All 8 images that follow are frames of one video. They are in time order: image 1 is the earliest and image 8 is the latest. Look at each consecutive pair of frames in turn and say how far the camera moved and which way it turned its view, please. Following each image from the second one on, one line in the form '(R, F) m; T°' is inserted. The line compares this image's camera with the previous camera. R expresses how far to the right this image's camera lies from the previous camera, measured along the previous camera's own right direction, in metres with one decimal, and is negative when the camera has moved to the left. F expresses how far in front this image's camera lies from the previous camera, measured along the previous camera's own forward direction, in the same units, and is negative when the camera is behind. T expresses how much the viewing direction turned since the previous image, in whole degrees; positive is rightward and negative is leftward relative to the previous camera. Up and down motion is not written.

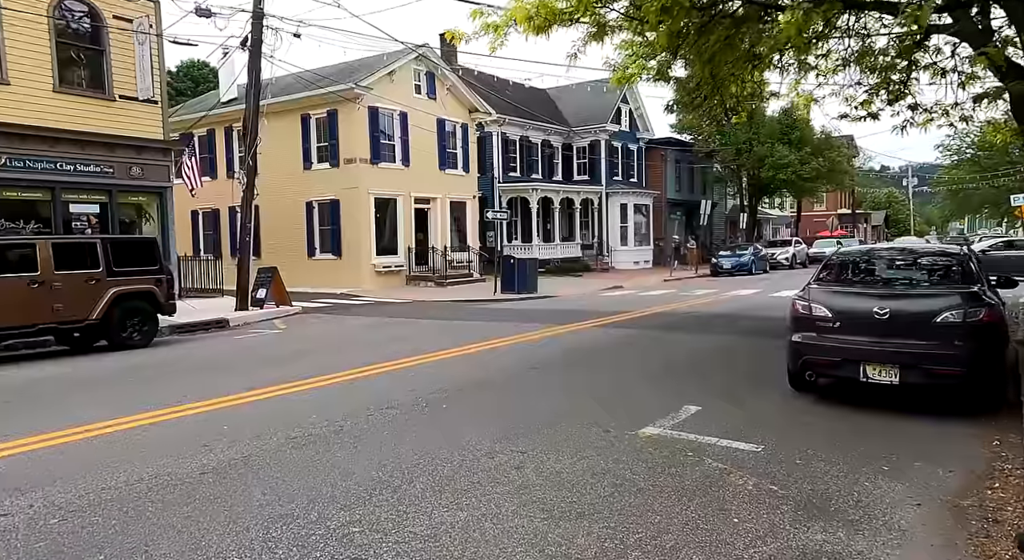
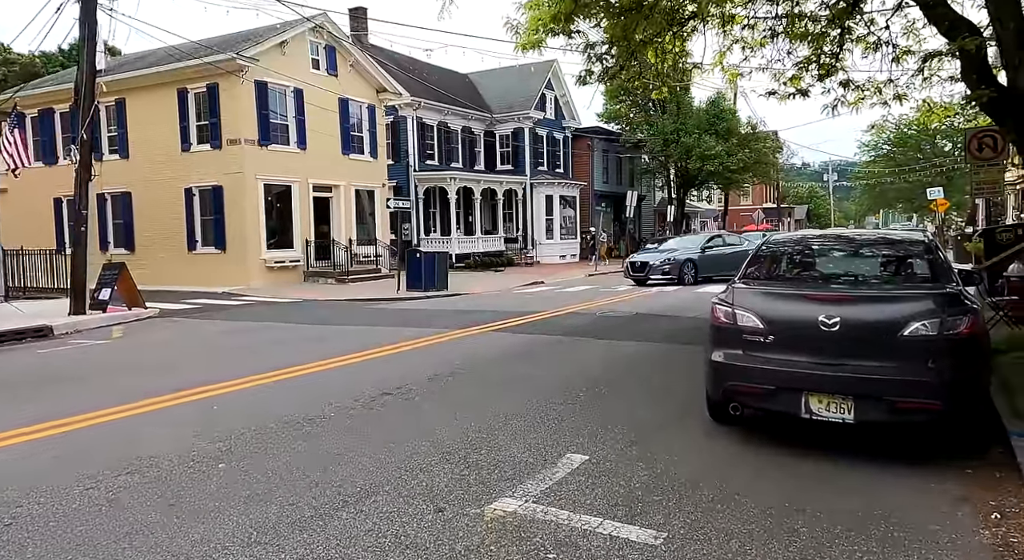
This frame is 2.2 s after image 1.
(+0.7, +1.8) m; +5°
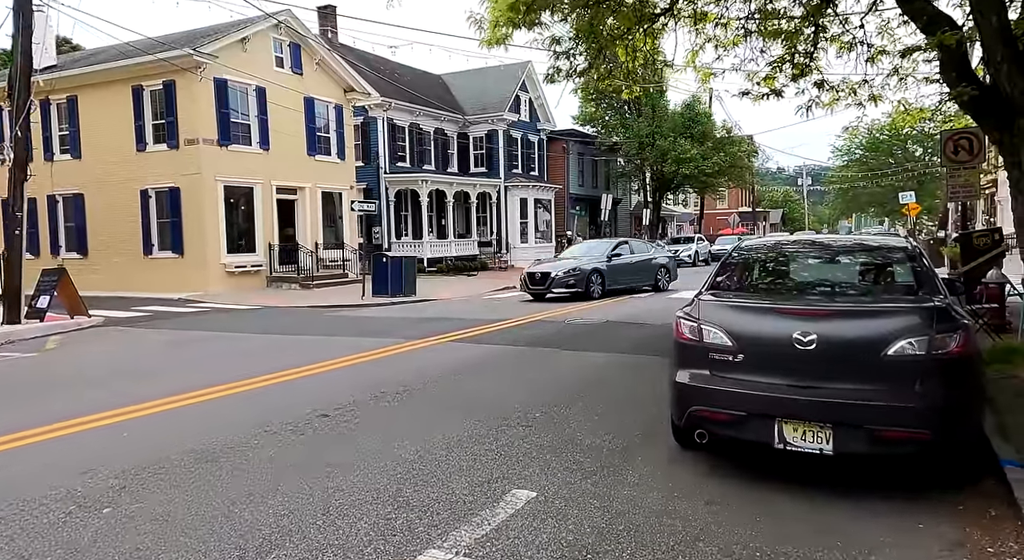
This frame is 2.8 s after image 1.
(+0.2, +0.5) m; +2°
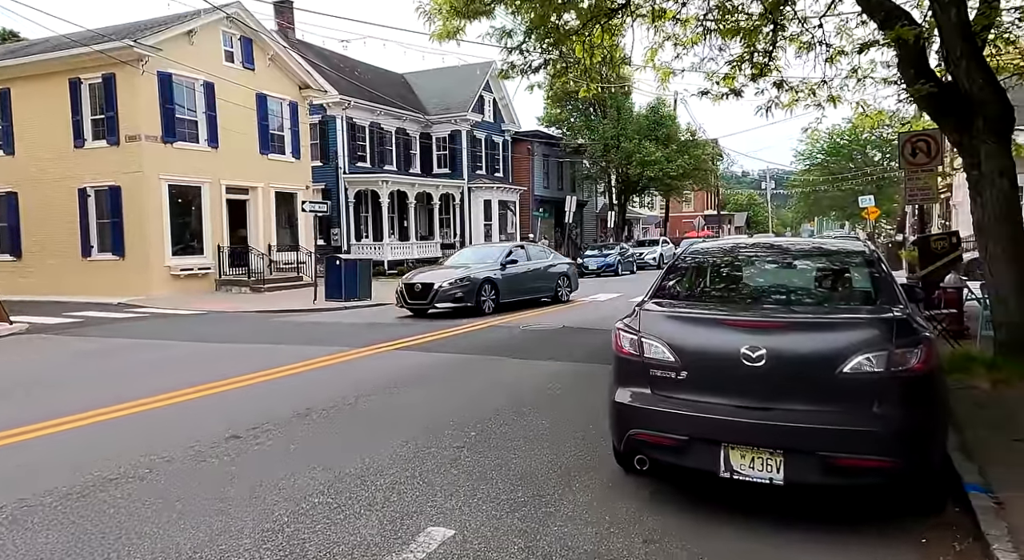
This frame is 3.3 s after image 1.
(+0.2, +0.4) m; +2°
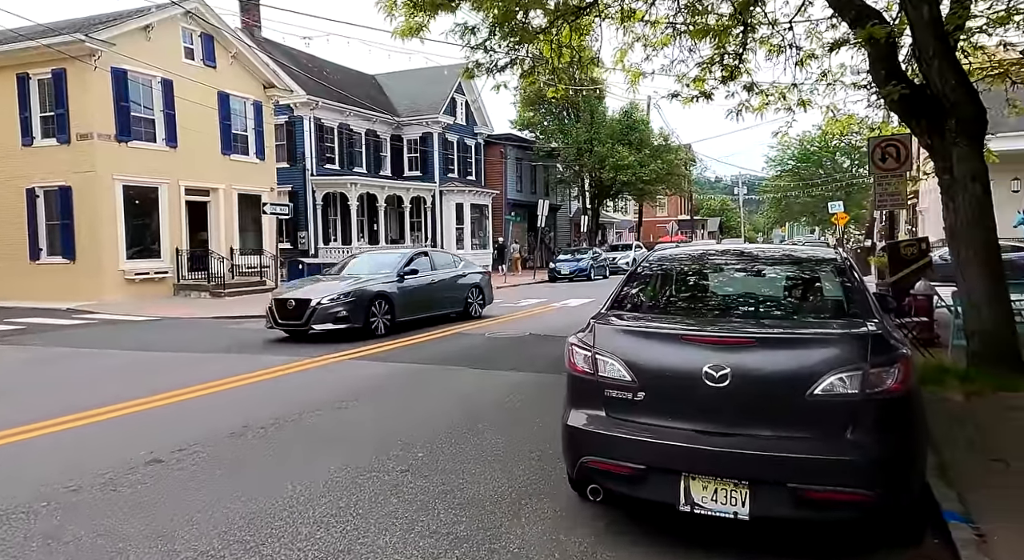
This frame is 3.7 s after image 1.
(+0.1, +0.4) m; +2°
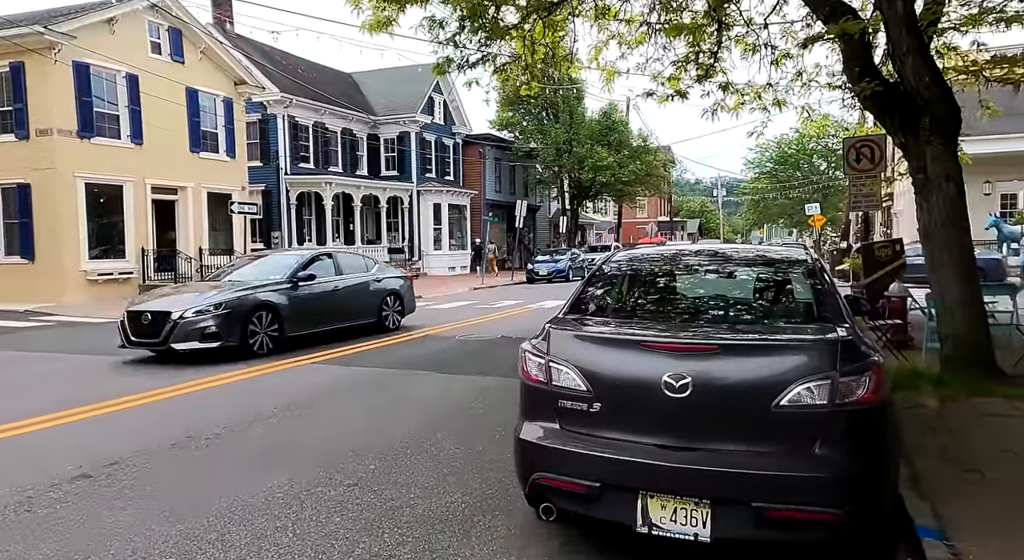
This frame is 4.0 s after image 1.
(+0.1, +0.2) m; +1°
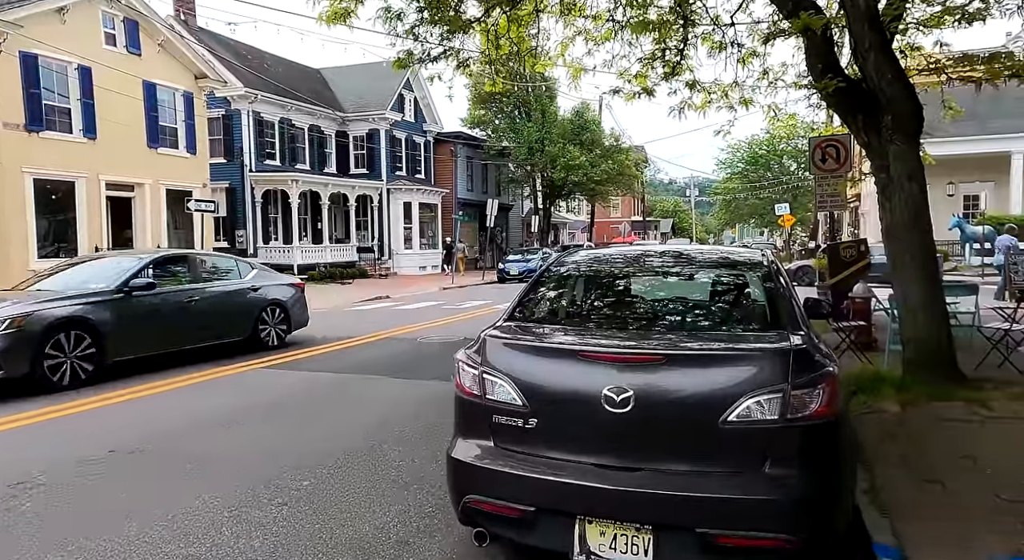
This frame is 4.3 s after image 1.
(+0.2, +0.3) m; +2°
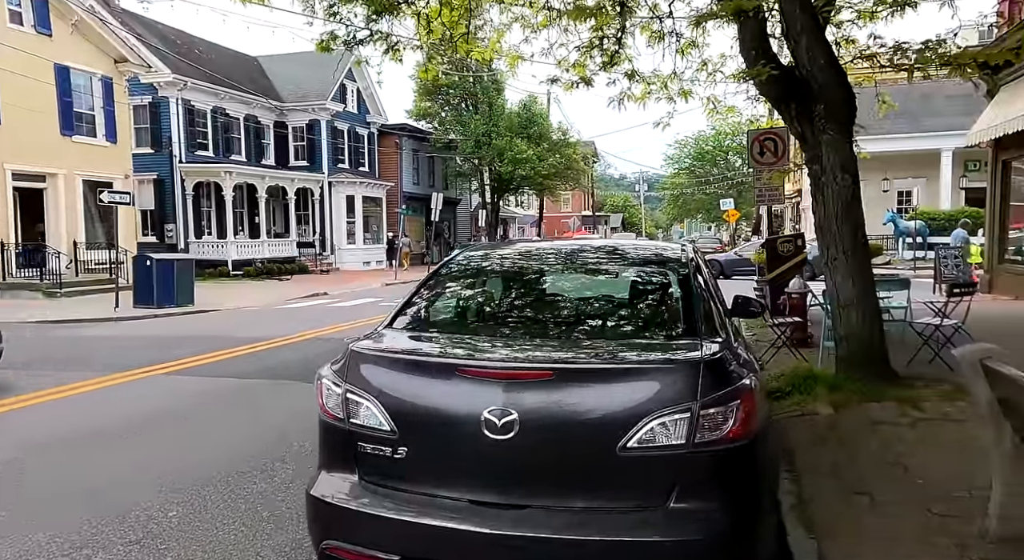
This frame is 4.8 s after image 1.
(+0.3, +0.5) m; +4°
